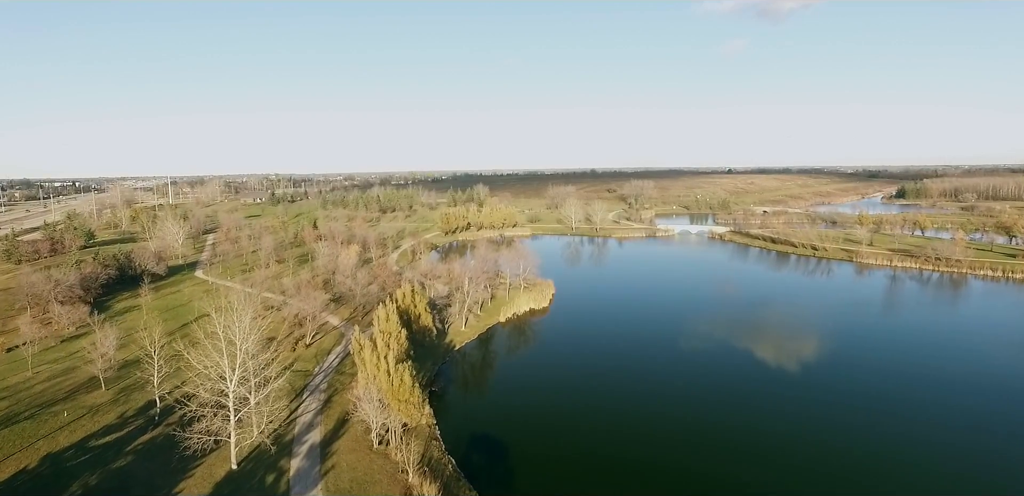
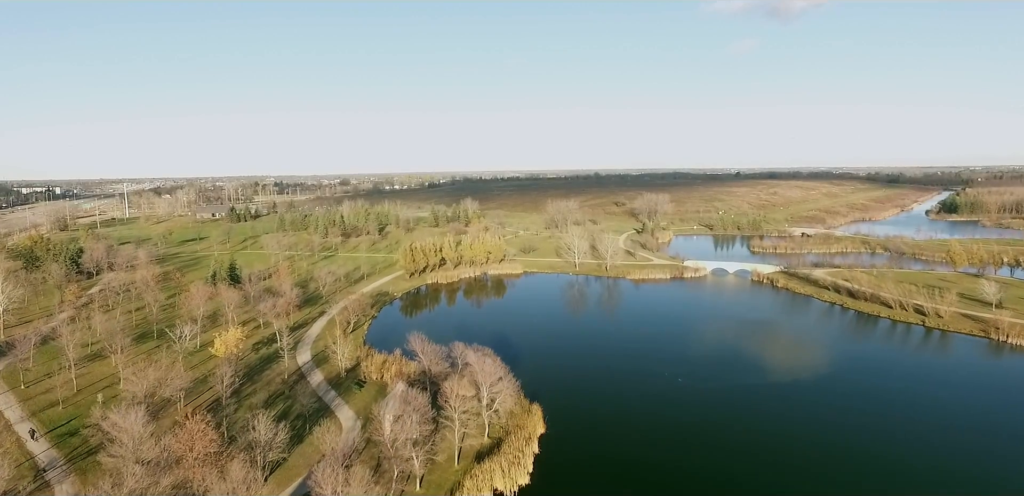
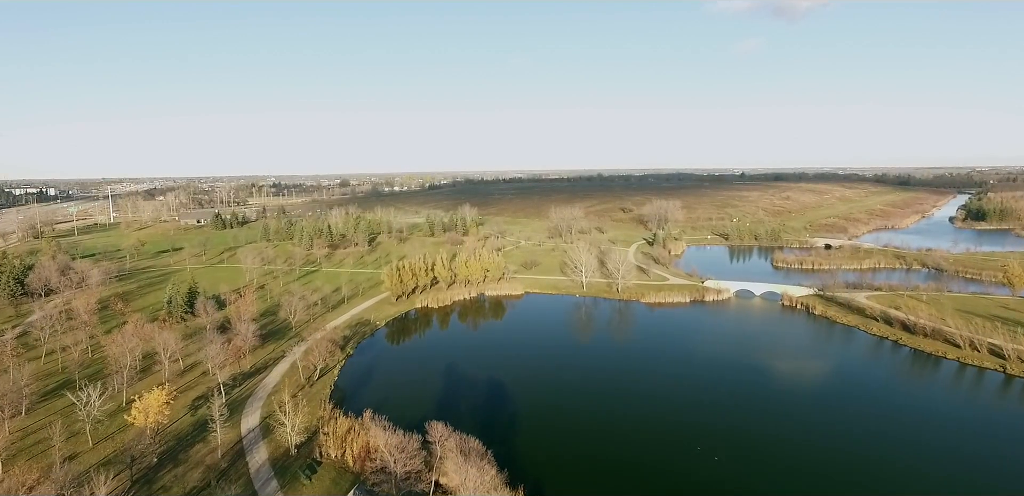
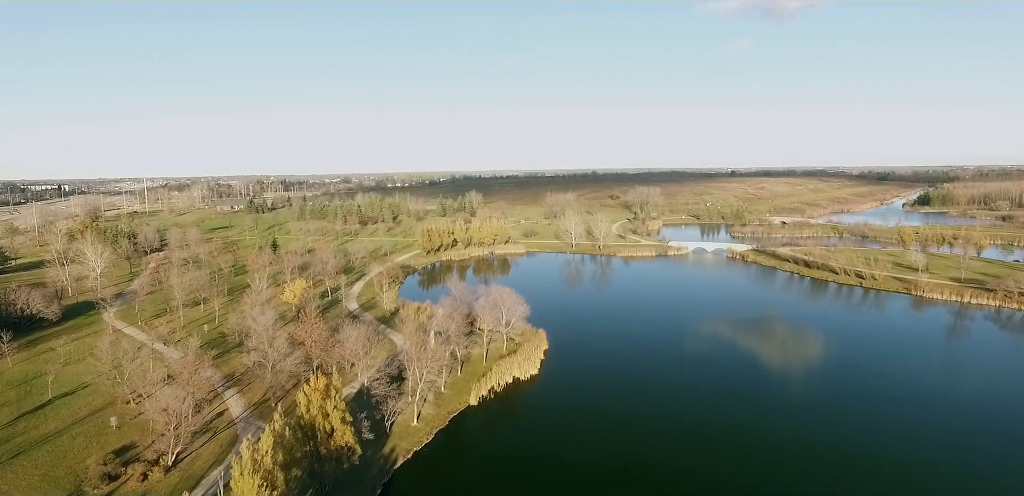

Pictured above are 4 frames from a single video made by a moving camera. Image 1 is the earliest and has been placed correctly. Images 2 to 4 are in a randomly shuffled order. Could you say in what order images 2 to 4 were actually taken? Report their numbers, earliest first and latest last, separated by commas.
4, 2, 3
